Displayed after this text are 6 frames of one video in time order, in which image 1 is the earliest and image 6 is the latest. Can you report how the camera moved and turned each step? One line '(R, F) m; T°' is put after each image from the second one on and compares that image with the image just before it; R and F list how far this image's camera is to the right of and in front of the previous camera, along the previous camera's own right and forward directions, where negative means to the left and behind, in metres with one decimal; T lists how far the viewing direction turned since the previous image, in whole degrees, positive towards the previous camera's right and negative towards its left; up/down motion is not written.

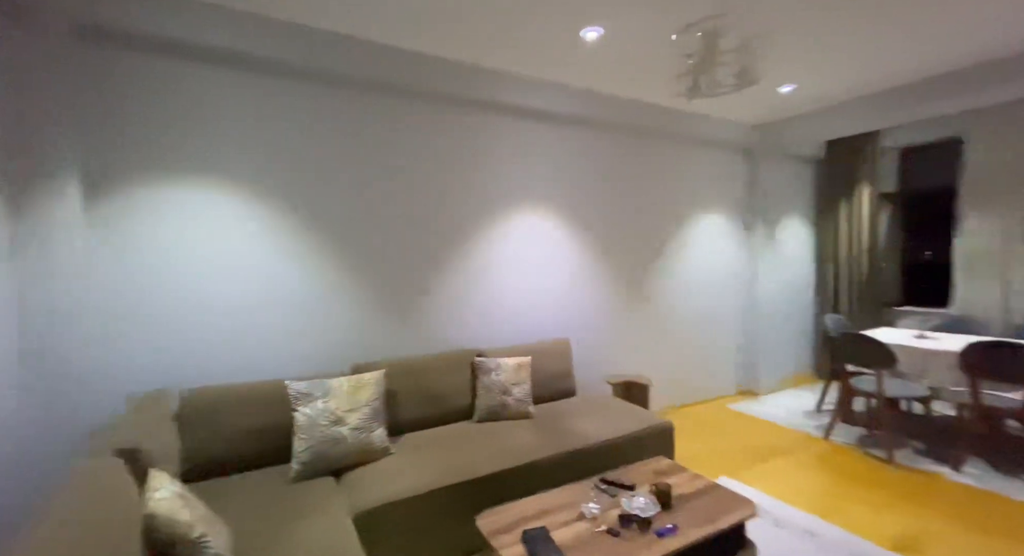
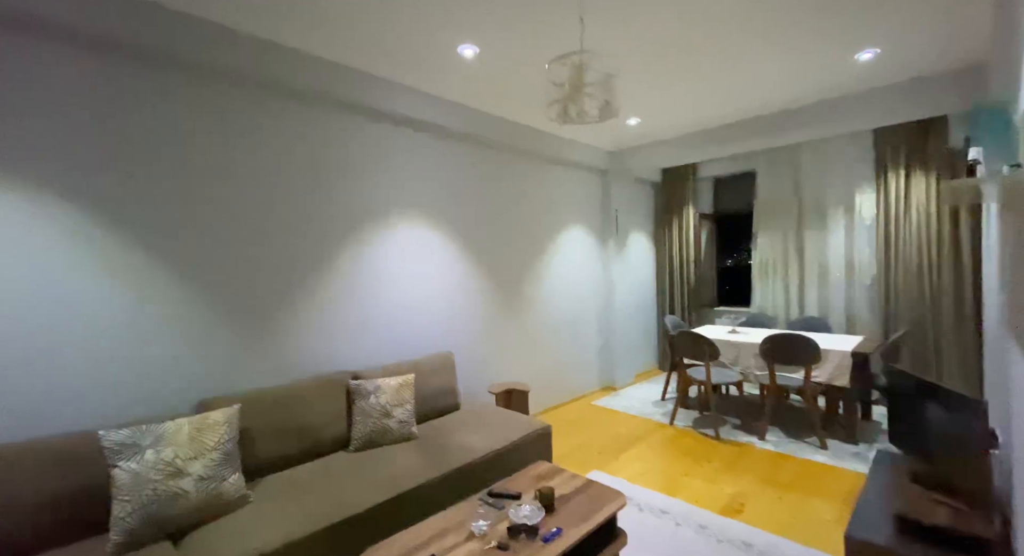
(-0.1, 0.0) m; +17°
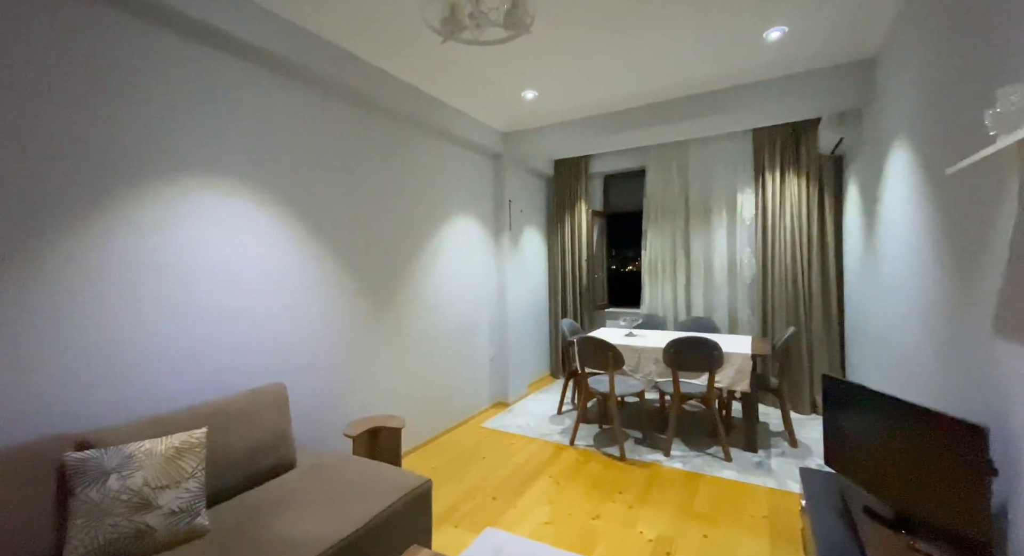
(+0.1, +0.7) m; +15°
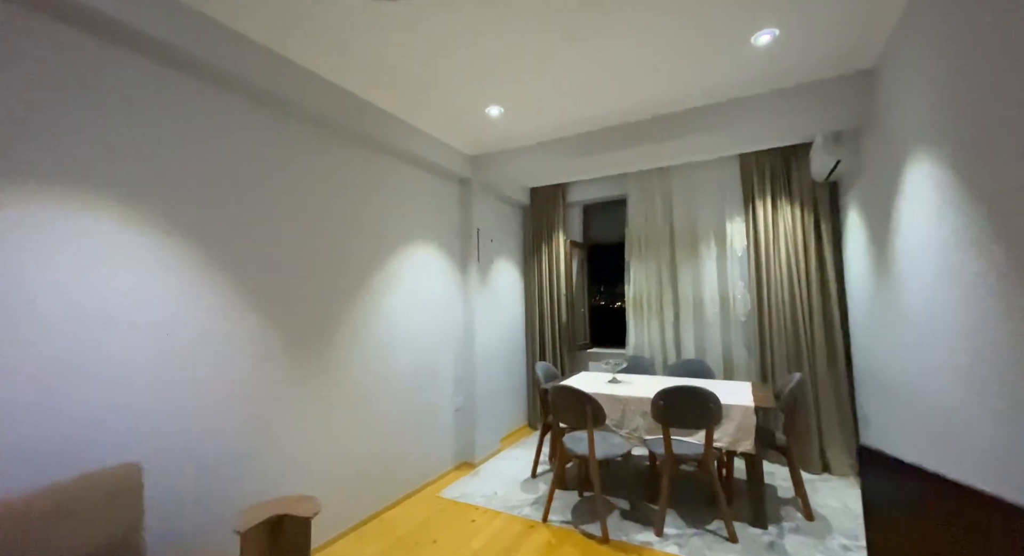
(+0.2, +0.5) m; +1°
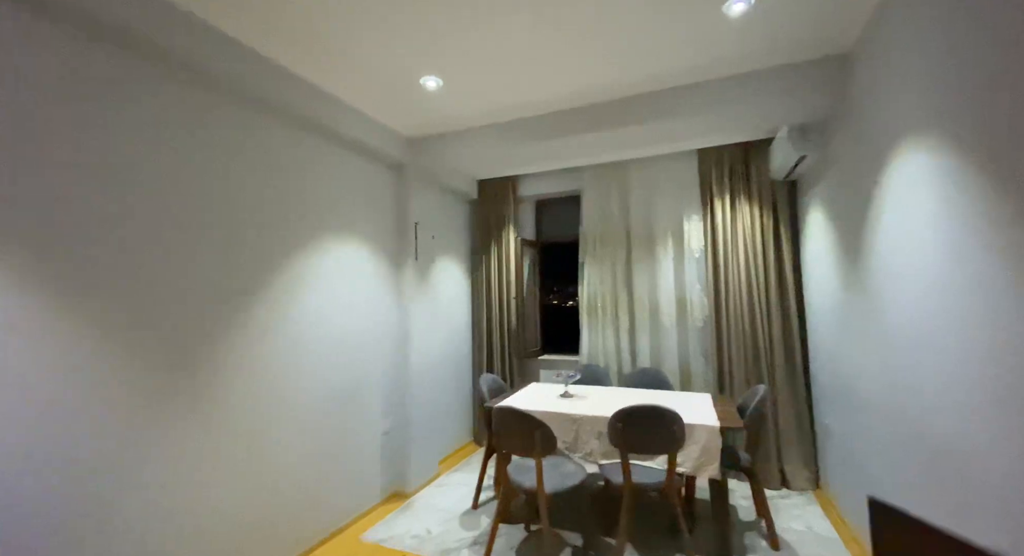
(+0.1, +0.4) m; +6°
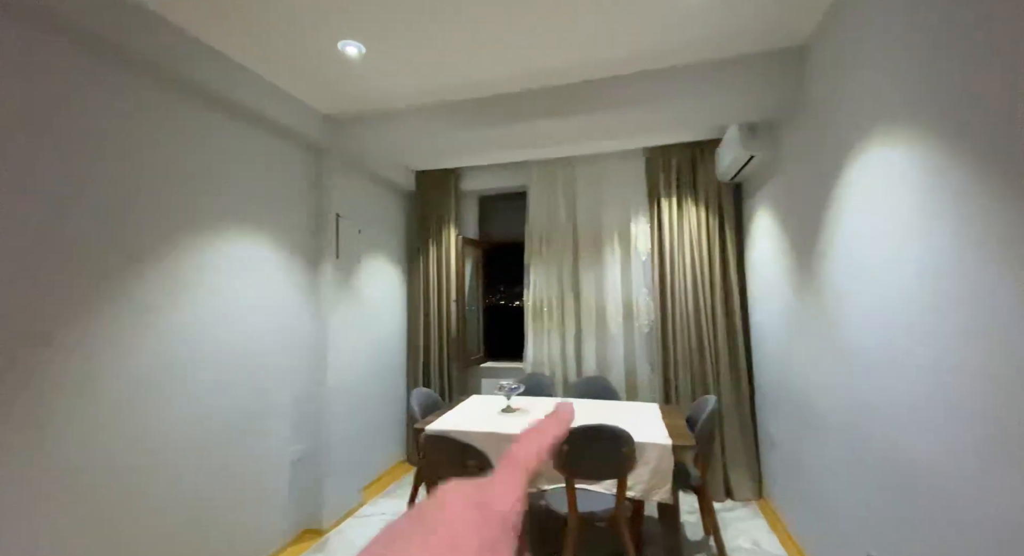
(+0.1, +0.3) m; +7°
